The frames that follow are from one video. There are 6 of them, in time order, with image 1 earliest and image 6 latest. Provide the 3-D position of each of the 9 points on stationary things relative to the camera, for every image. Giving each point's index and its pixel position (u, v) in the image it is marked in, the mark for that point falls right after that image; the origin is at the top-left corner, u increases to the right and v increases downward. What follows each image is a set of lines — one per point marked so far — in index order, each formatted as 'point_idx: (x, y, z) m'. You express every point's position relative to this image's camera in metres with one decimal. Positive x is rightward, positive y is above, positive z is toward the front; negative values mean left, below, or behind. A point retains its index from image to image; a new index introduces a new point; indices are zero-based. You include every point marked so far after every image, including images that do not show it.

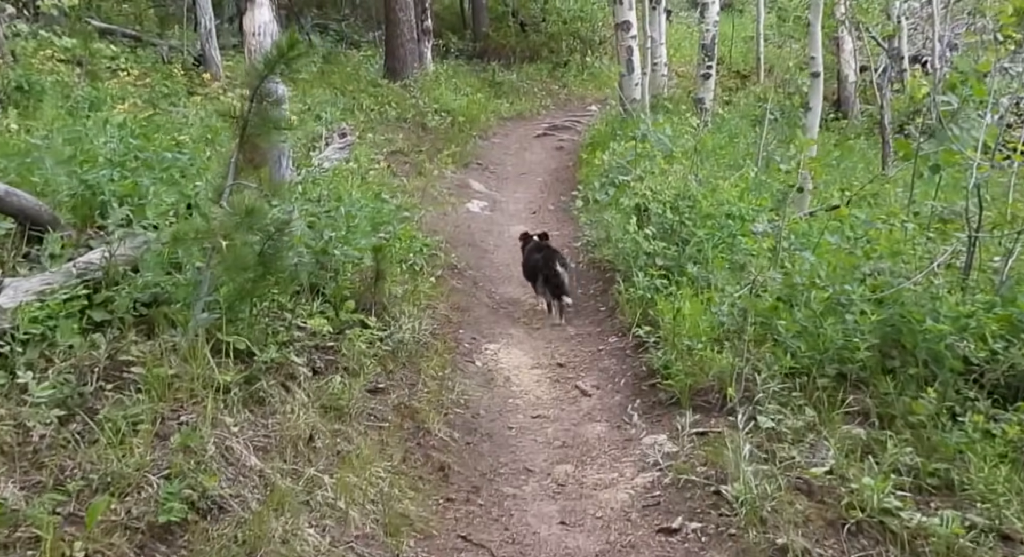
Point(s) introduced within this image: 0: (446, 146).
0: (-1.0, +2.1, +15.9) m
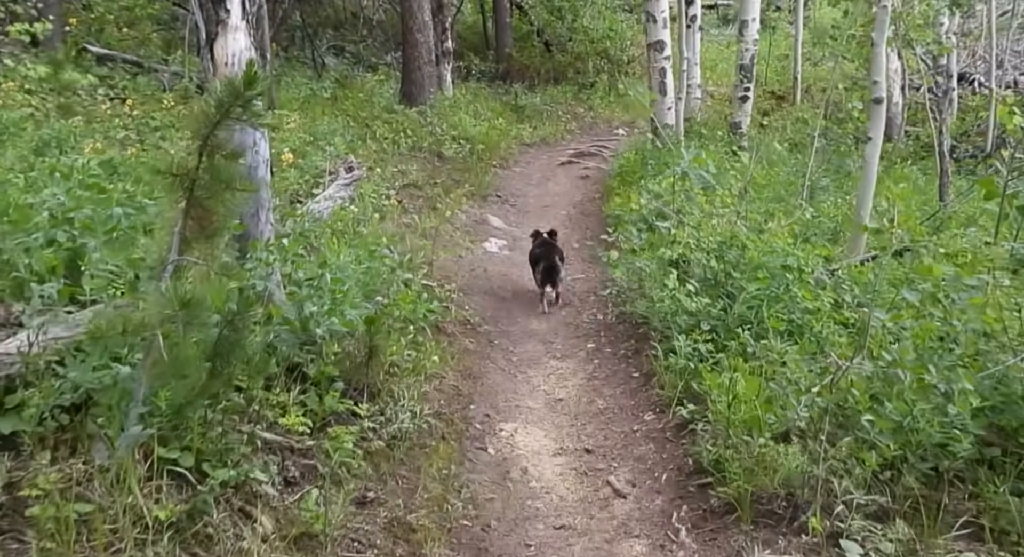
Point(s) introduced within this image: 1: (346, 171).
0: (-0.7, +1.5, +14.8) m
1: (-1.9, +1.2, +11.5) m
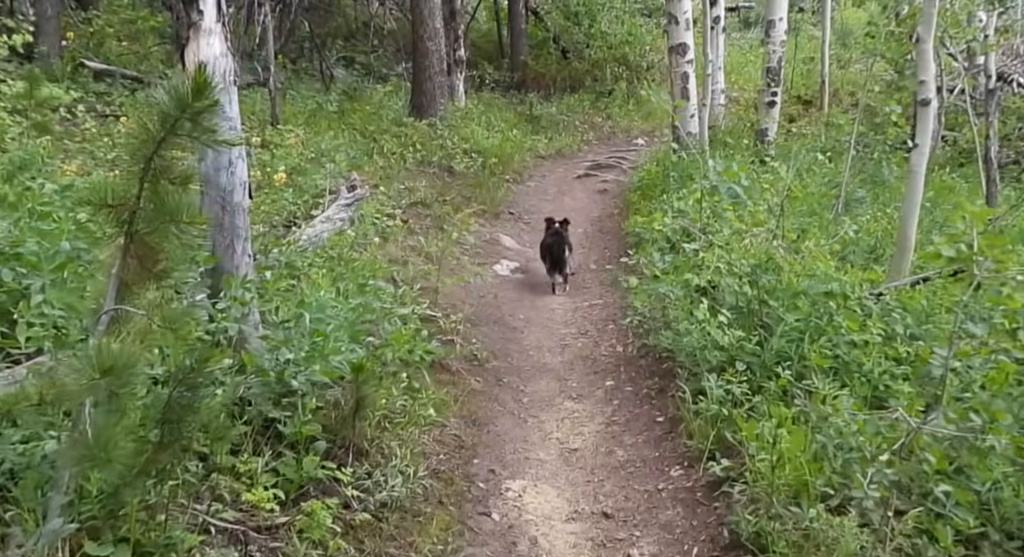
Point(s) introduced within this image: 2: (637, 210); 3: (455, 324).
0: (-0.5, +1.2, +14.1) m
1: (-1.8, +0.9, +10.8) m
2: (+1.6, +0.9, +12.9) m
3: (-0.5, -0.4, +8.3) m
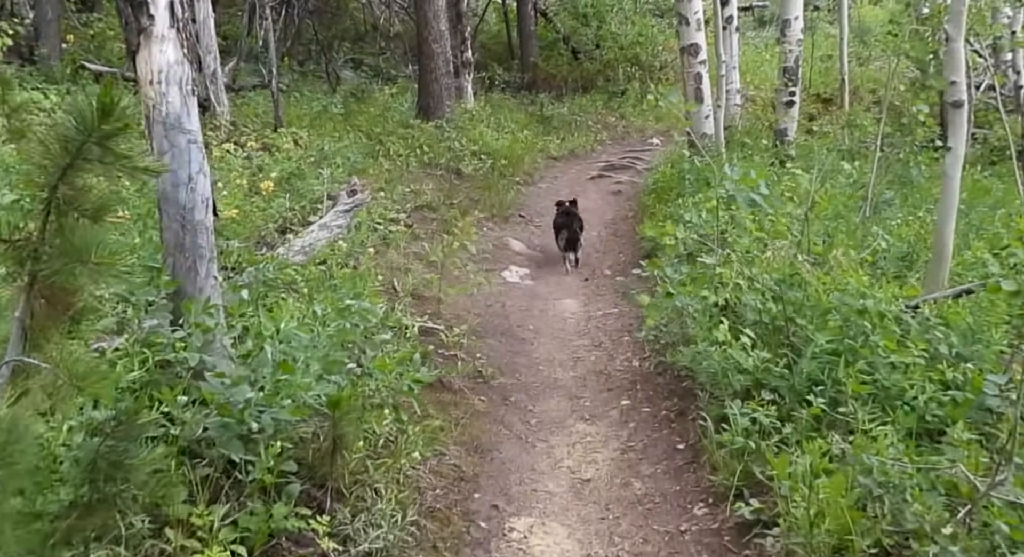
0: (-0.4, +1.1, +13.5) m
1: (-1.7, +0.9, +10.3) m
2: (+1.7, +0.8, +12.2) m
3: (-0.4, -0.5, +7.8) m
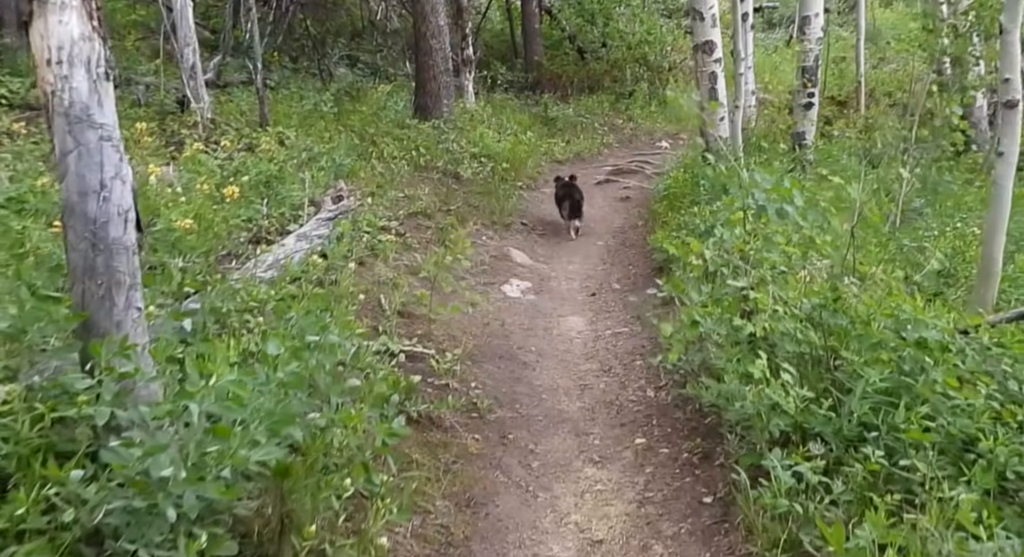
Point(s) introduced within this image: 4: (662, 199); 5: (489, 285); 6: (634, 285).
0: (-0.4, +0.9, +12.6) m
1: (-1.7, +0.7, +9.4) m
2: (+1.7, +0.6, +11.4) m
3: (-0.4, -0.6, +6.9) m
4: (+1.9, +1.0, +12.5) m
5: (-0.2, -0.1, +9.8) m
6: (+1.2, 0.0, +10.1) m
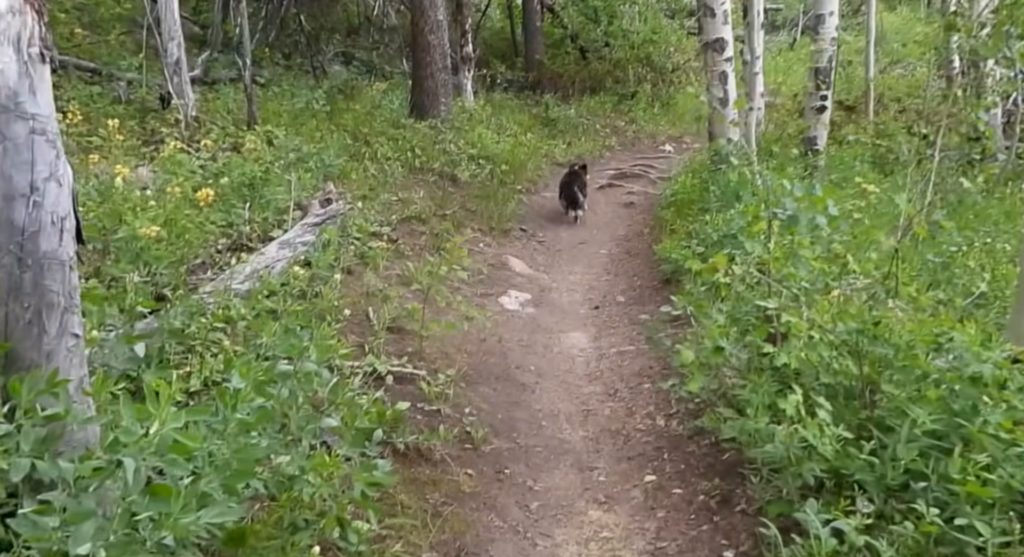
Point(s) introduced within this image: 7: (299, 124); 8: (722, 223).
0: (-0.4, +0.8, +12.1) m
1: (-1.7, +0.6, +8.8) m
2: (+1.7, +0.5, +10.8) m
3: (-0.4, -0.7, +6.3) m
4: (+1.9, +0.9, +11.9) m
5: (-0.2, -0.2, +9.2) m
6: (+1.2, -0.2, +9.5) m
7: (-3.0, +2.2, +14.3) m
8: (+1.9, +0.5, +9.3) m
